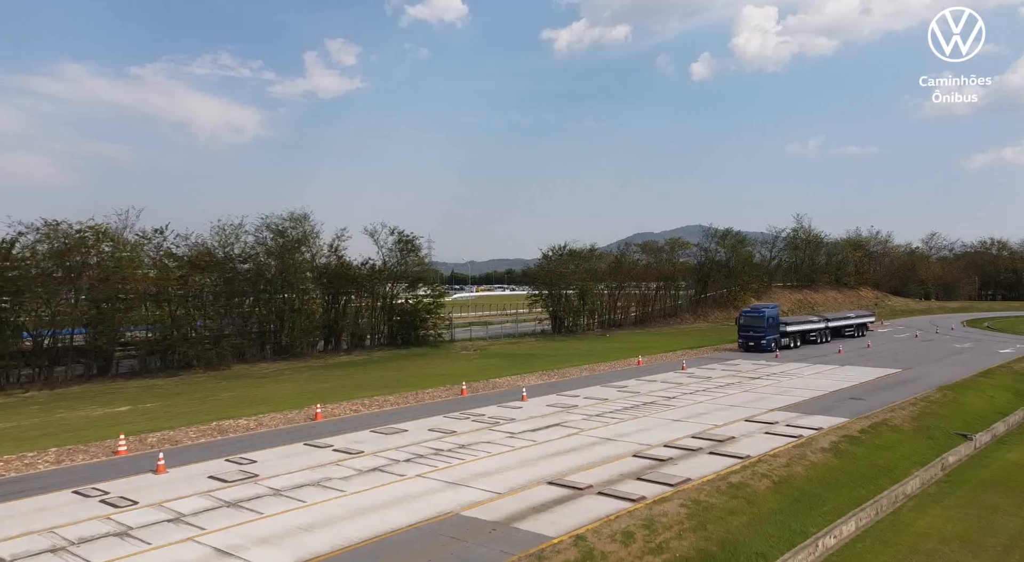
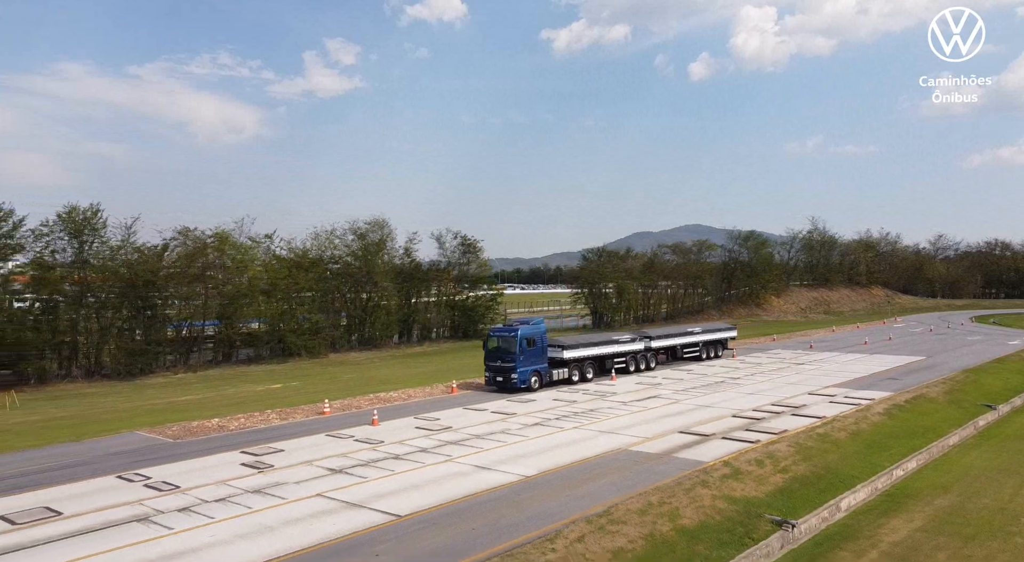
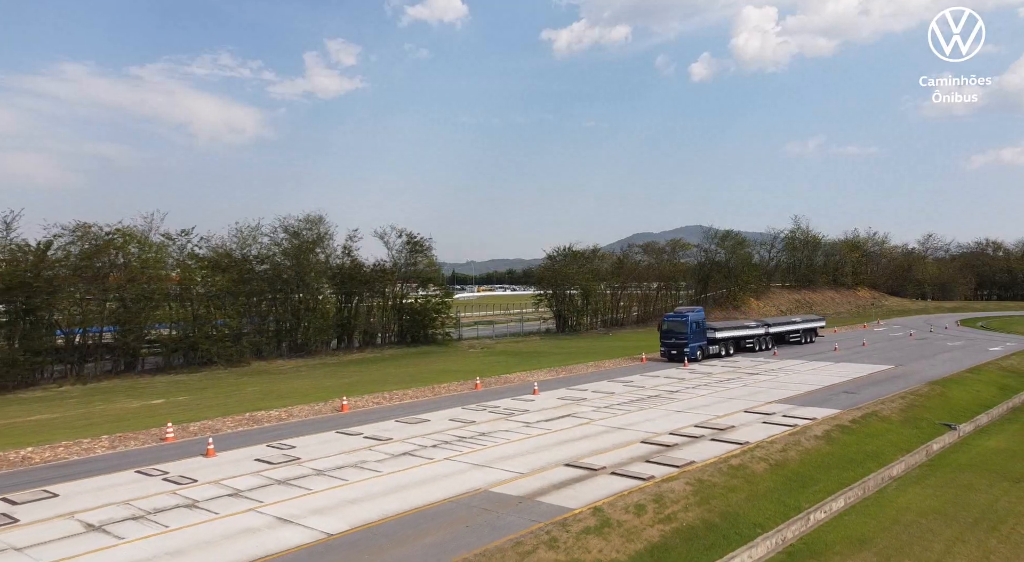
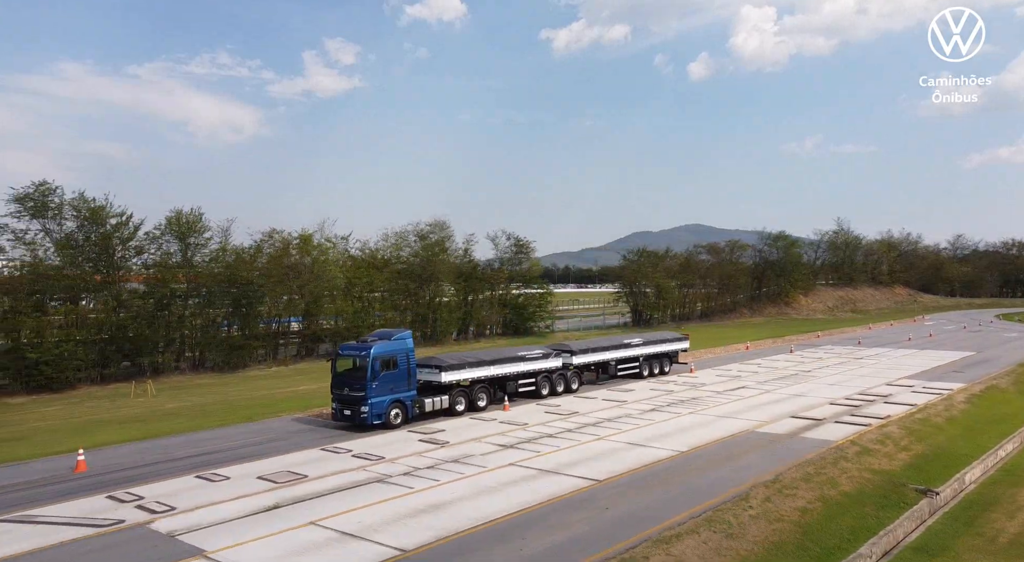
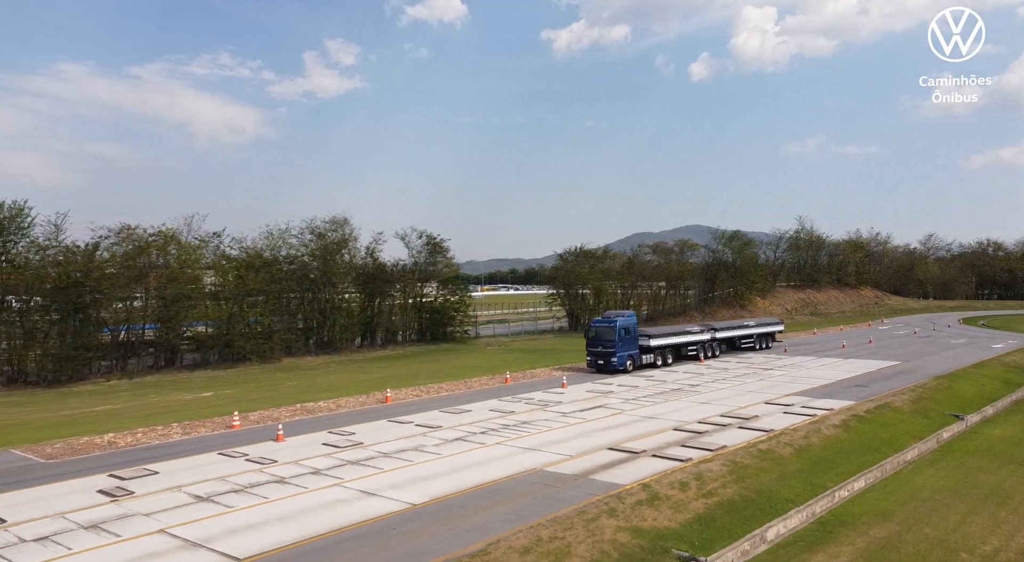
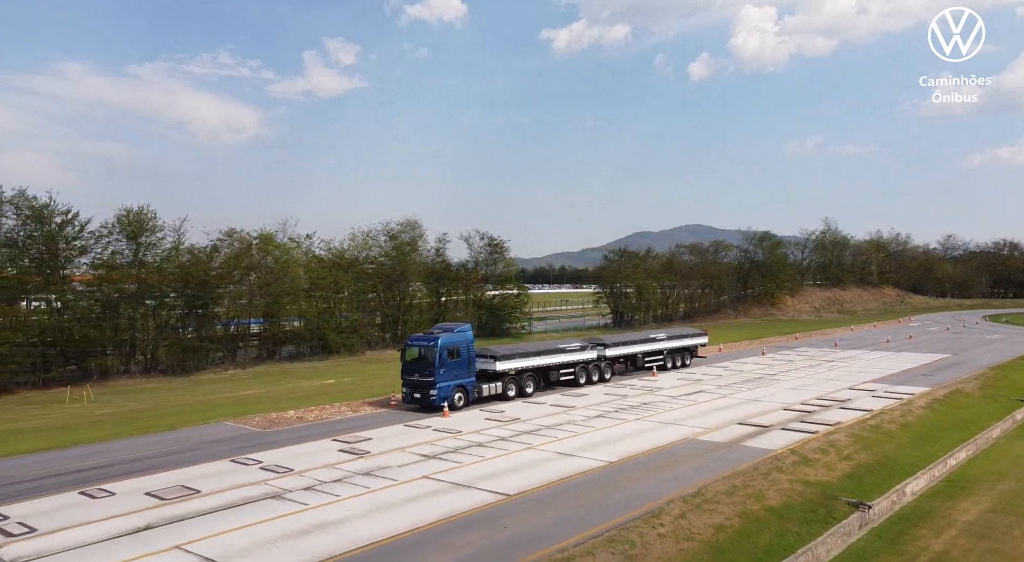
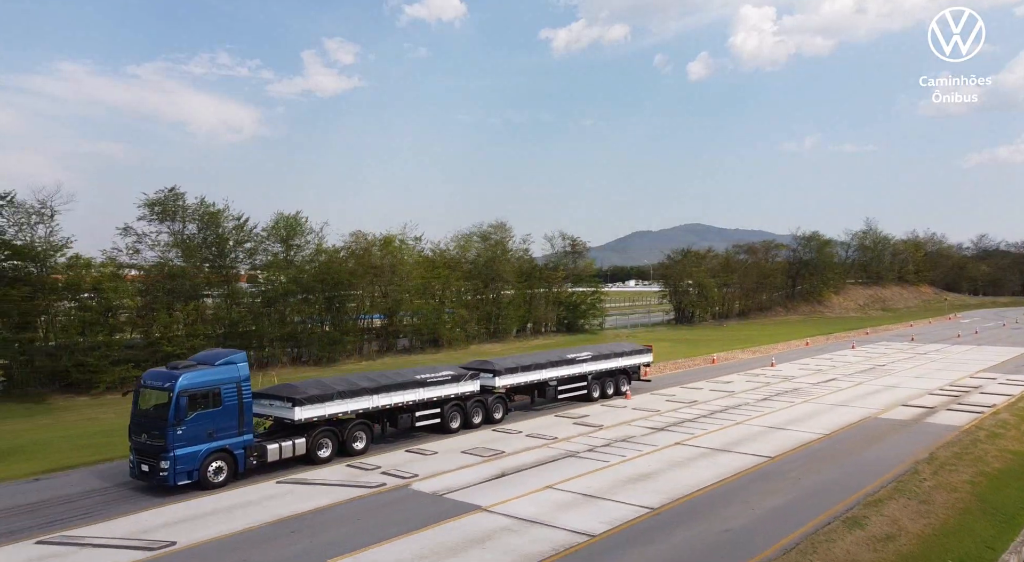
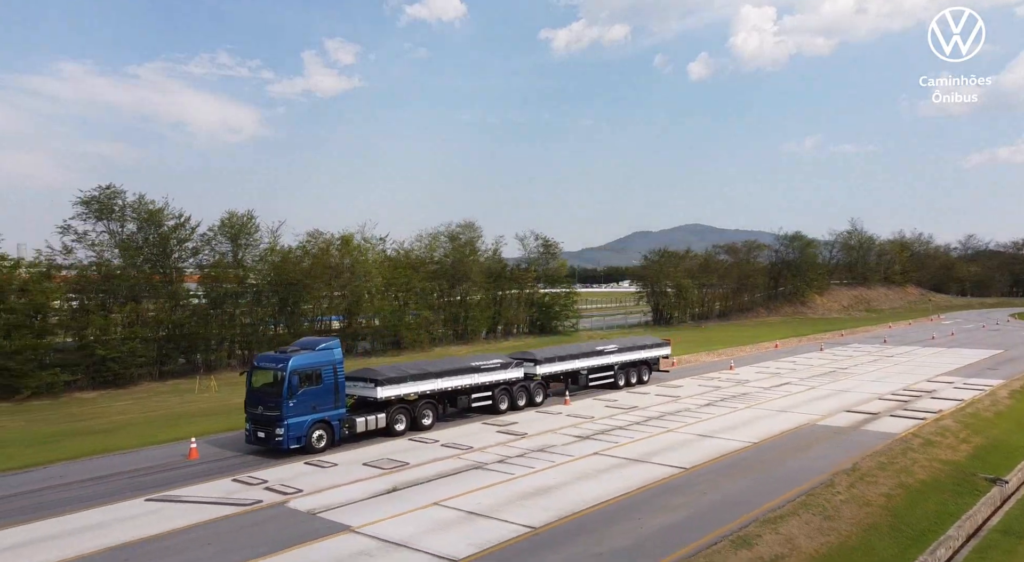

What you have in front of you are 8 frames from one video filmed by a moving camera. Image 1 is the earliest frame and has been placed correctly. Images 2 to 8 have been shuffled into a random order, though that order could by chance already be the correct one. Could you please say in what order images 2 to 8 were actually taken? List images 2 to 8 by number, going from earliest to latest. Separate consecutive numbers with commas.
3, 5, 2, 6, 4, 8, 7
